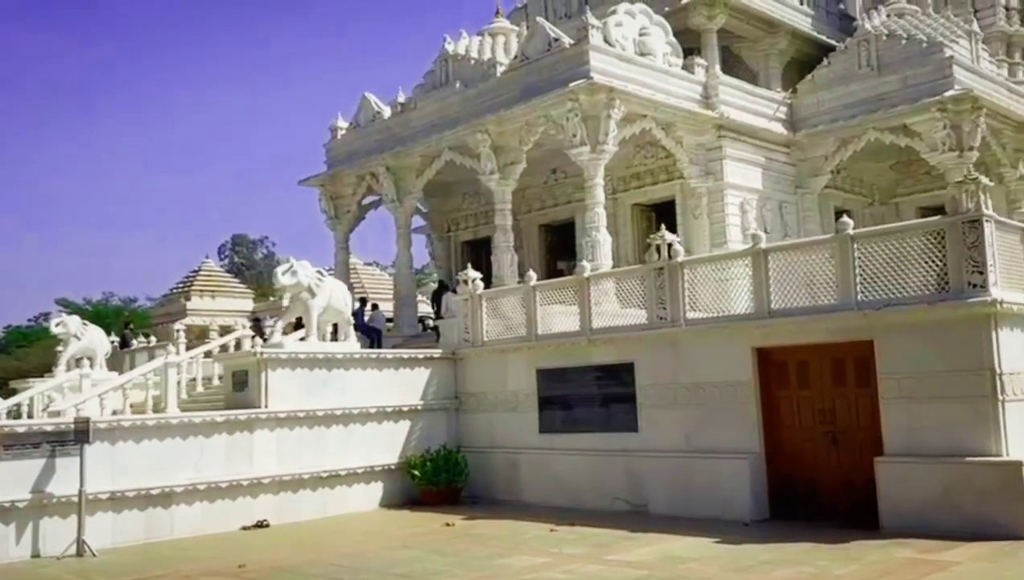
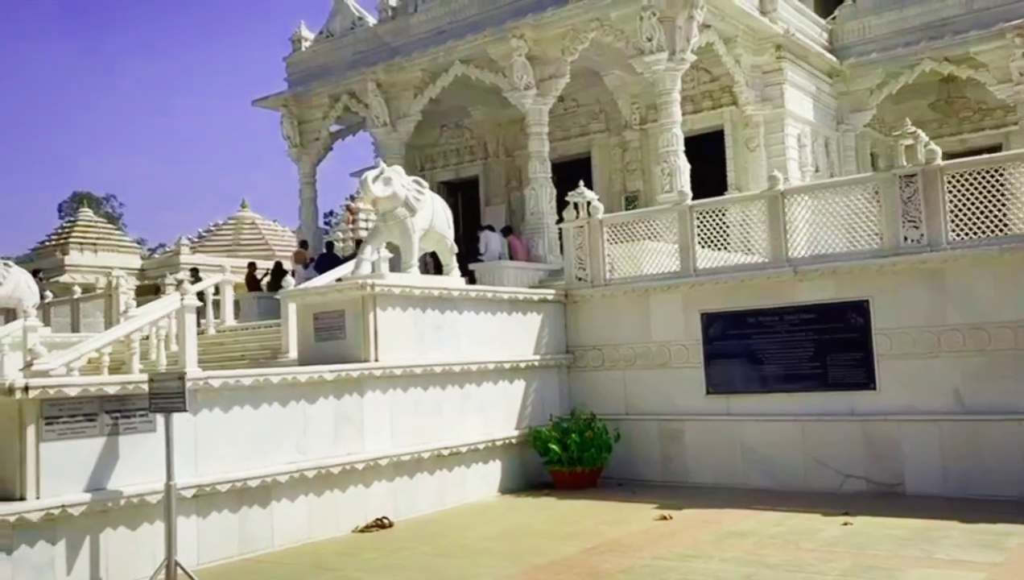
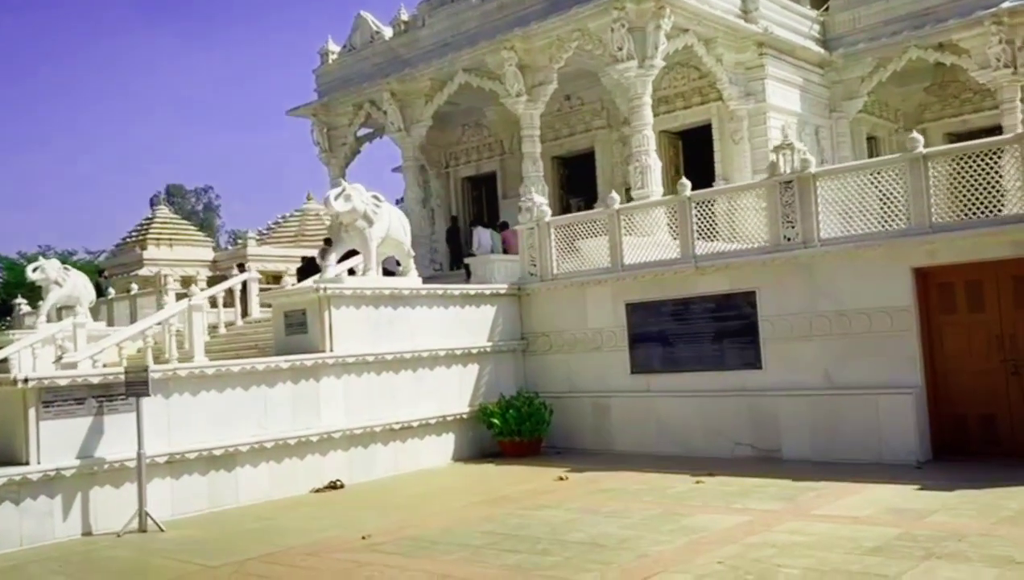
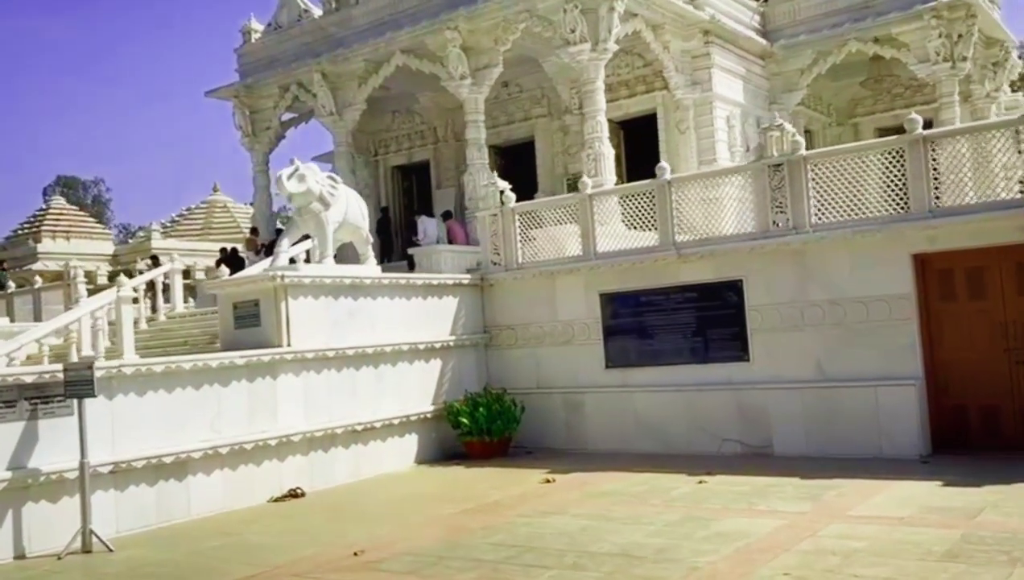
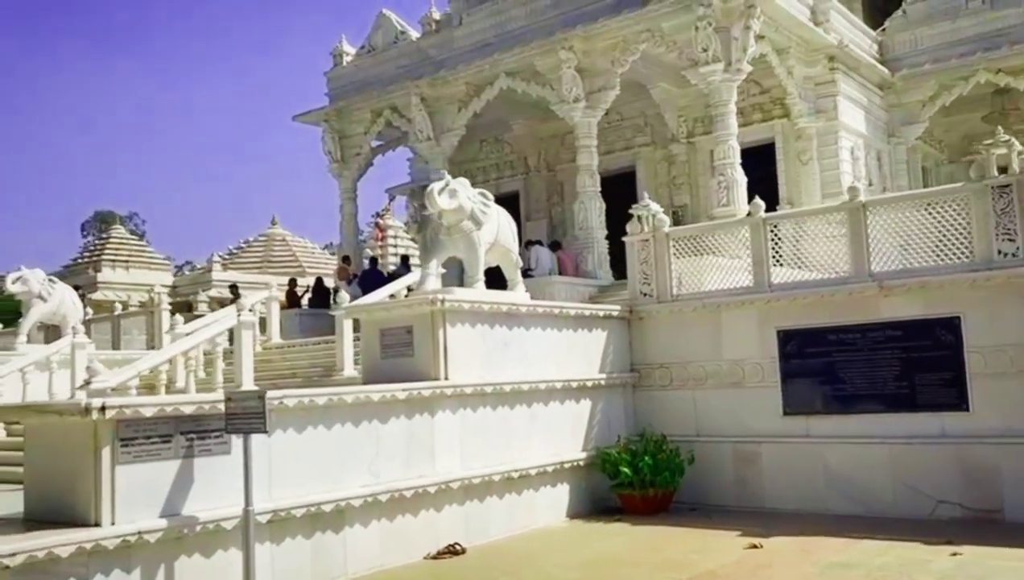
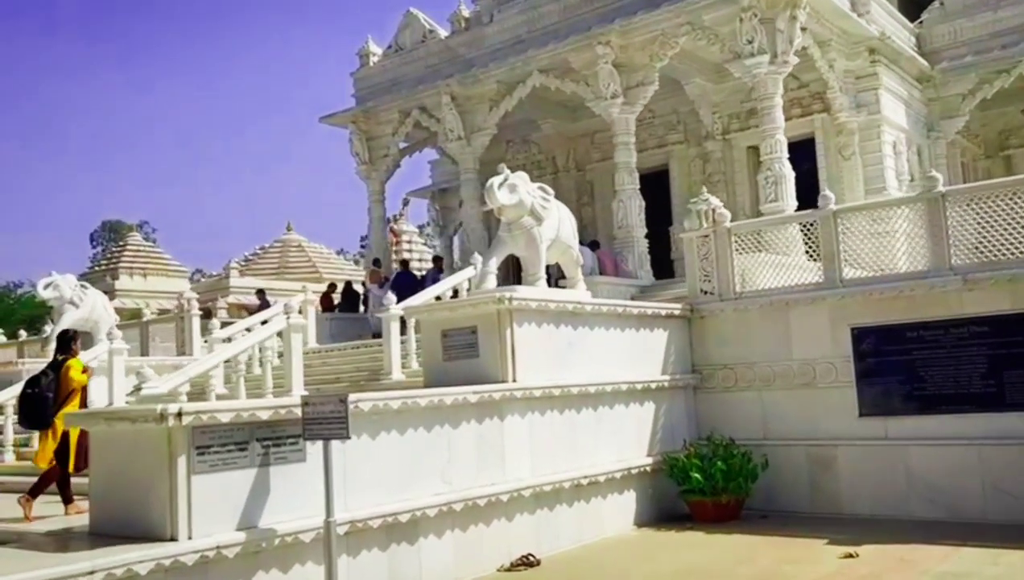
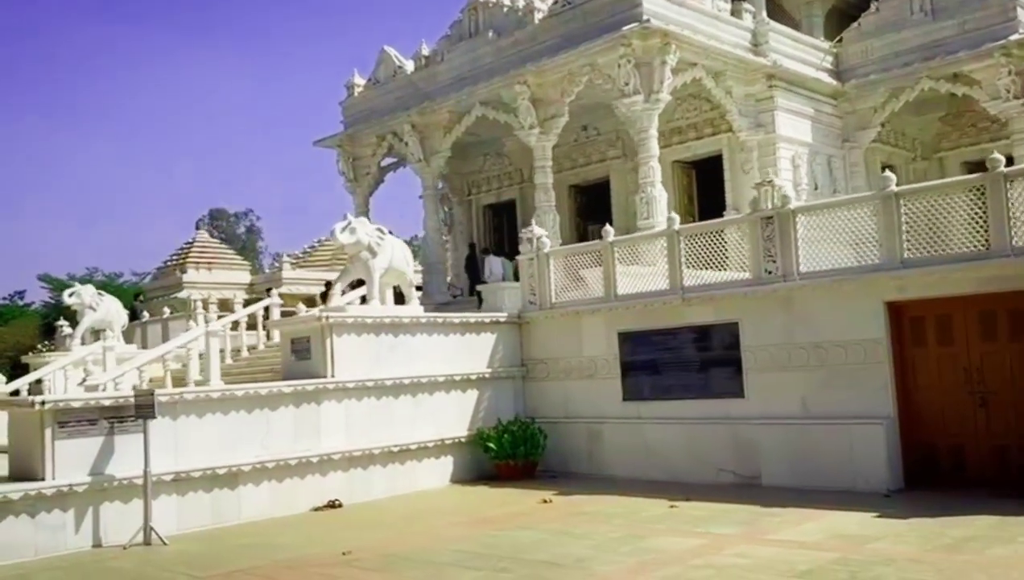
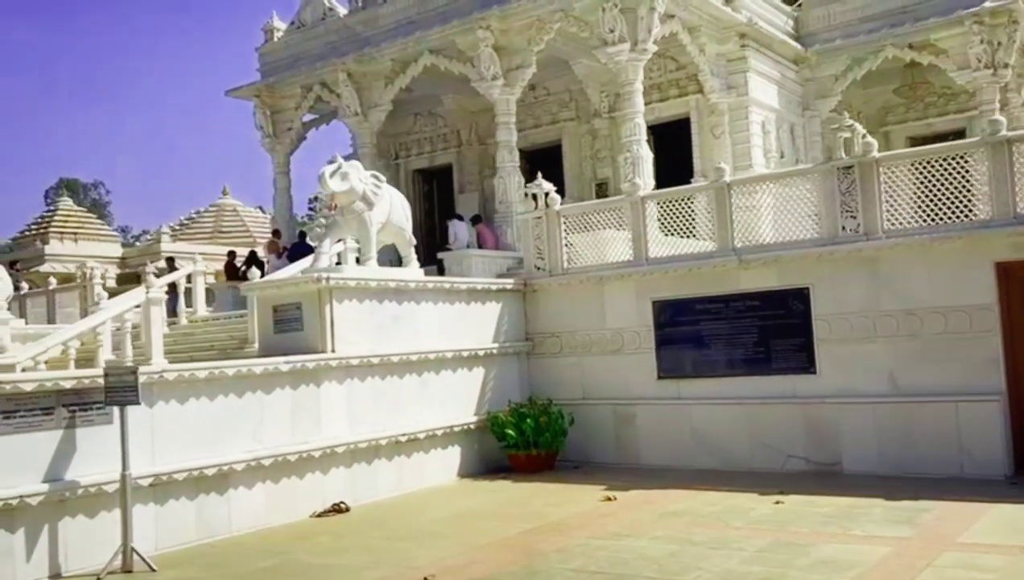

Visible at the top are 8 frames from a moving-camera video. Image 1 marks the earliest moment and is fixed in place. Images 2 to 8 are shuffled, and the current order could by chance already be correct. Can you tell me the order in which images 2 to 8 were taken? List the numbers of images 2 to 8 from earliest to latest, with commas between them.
7, 3, 4, 8, 2, 5, 6
